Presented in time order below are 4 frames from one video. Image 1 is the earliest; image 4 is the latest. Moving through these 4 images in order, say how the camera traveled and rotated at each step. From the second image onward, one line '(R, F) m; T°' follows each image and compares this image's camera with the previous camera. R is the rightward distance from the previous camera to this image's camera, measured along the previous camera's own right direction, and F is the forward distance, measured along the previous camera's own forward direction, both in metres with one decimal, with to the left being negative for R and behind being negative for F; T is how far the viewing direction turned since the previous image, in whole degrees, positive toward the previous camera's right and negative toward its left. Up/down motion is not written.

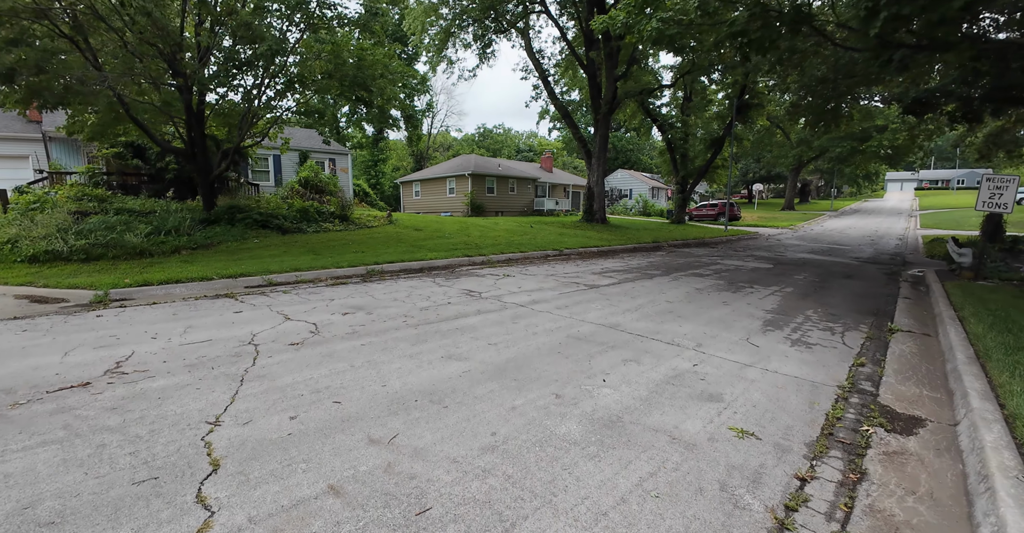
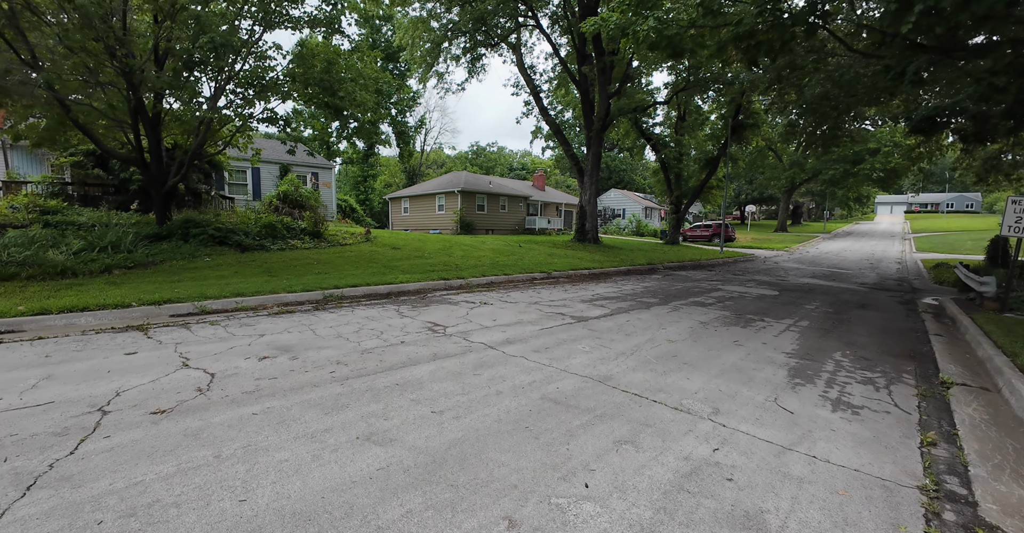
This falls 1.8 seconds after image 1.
(+0.3, +1.1) m; +1°
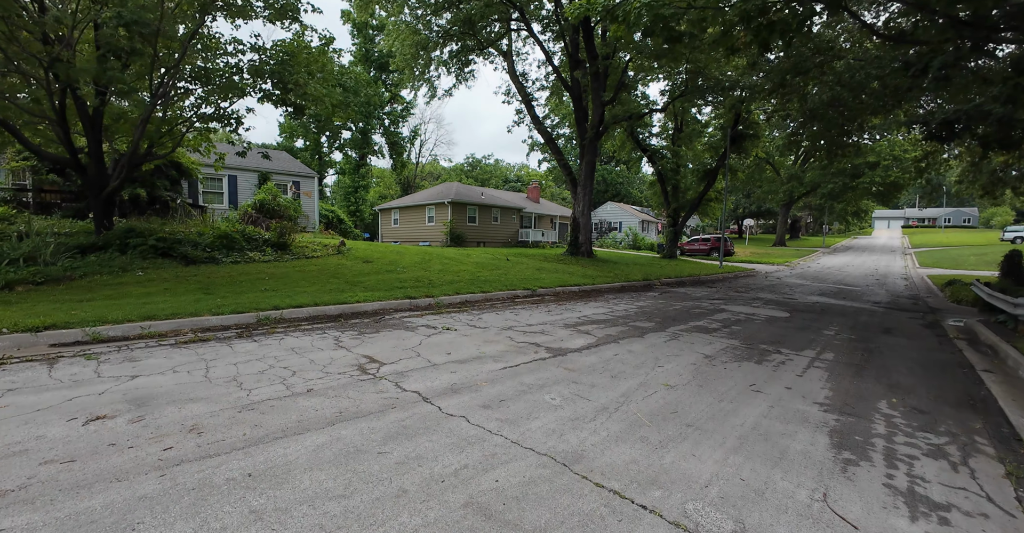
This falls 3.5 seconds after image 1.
(+0.4, +1.2) m; 0°
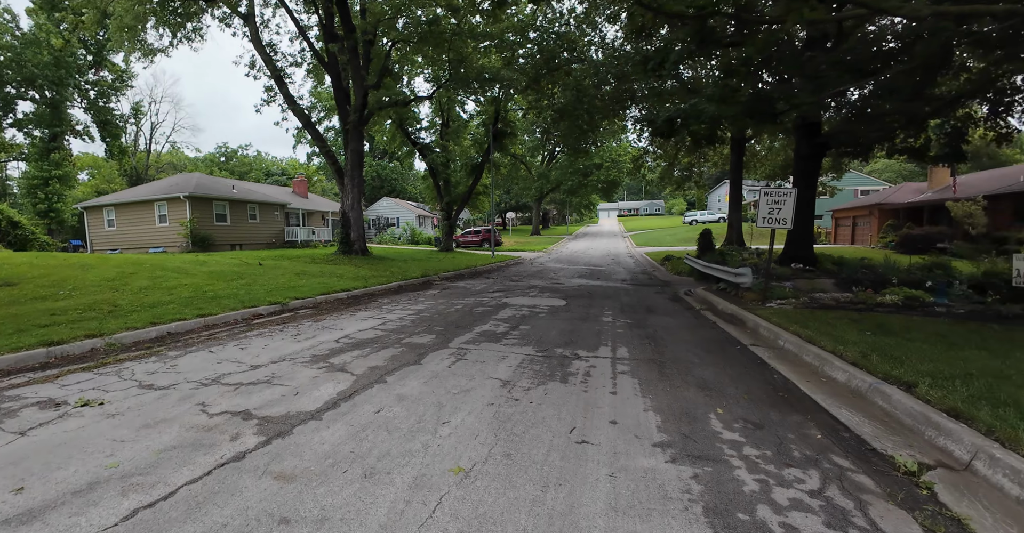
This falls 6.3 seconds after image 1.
(+0.6, +1.8) m; +26°
